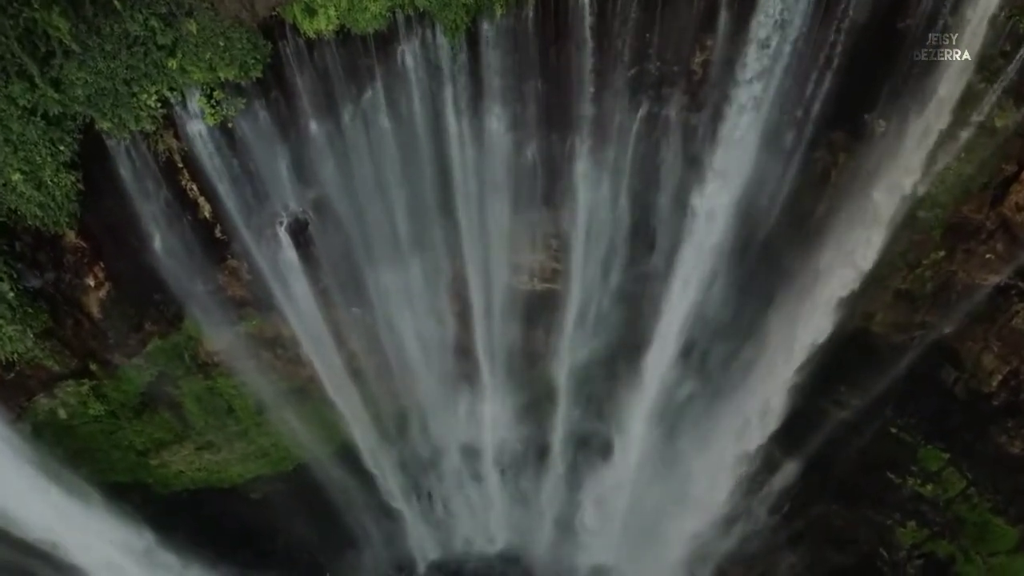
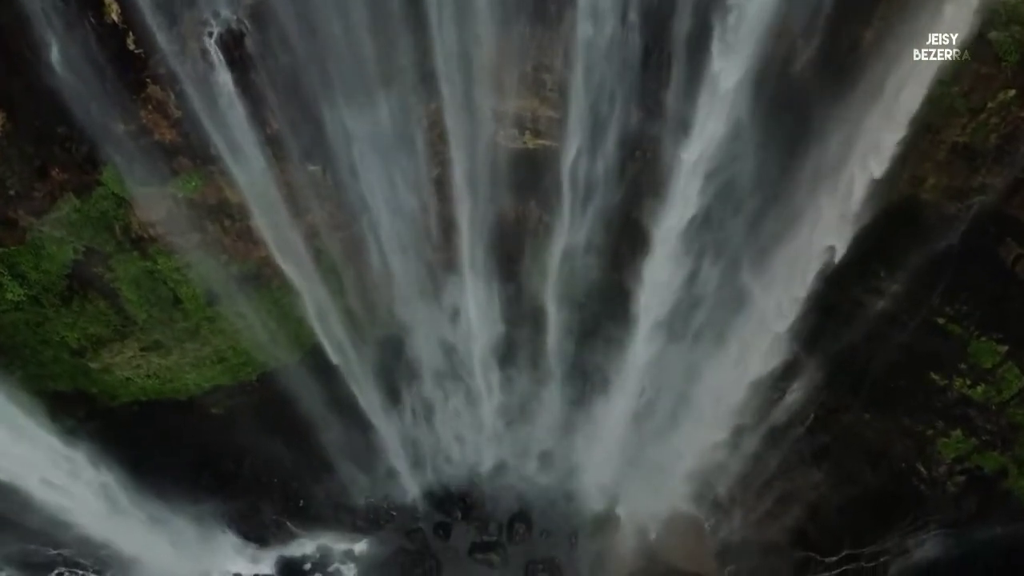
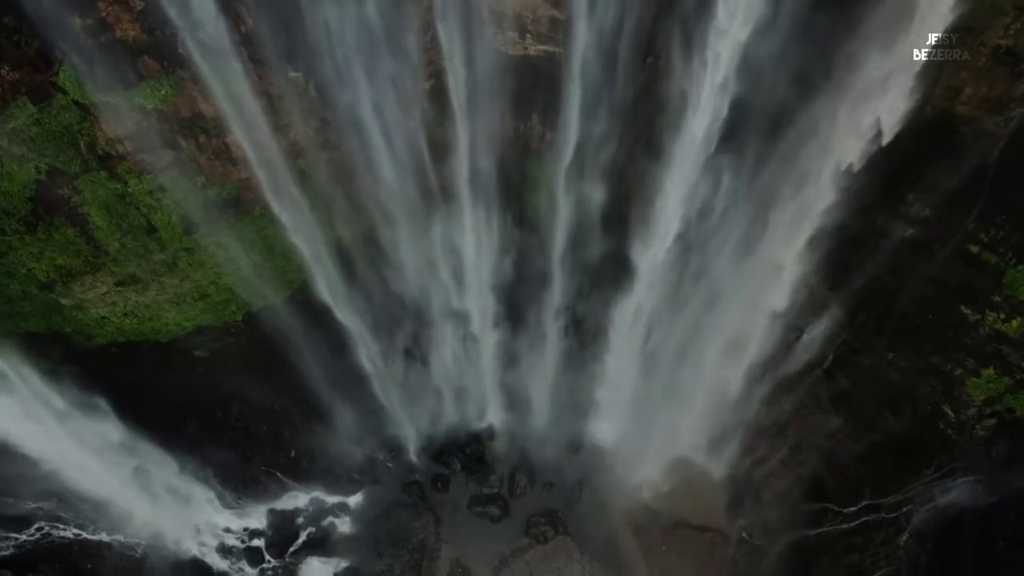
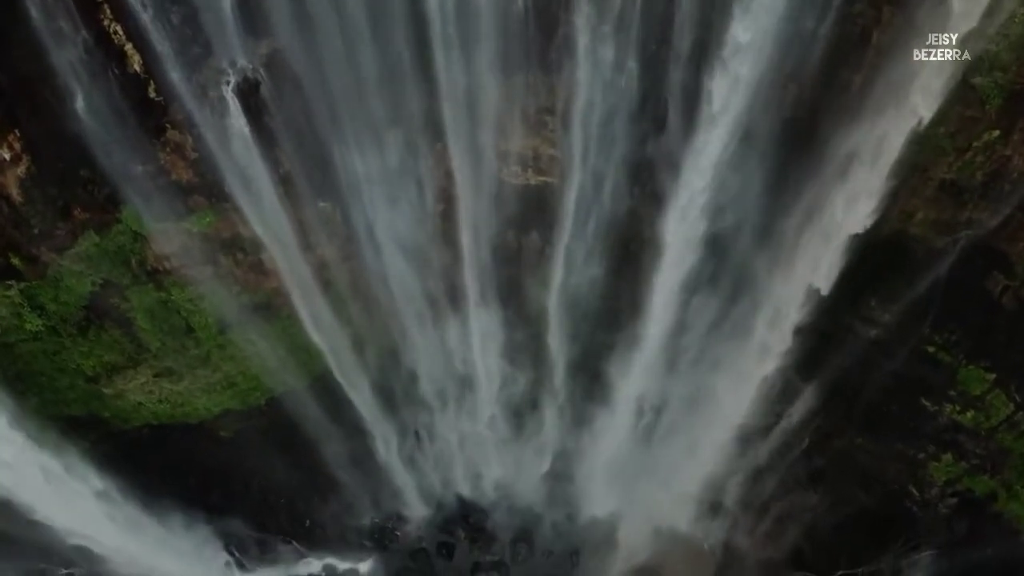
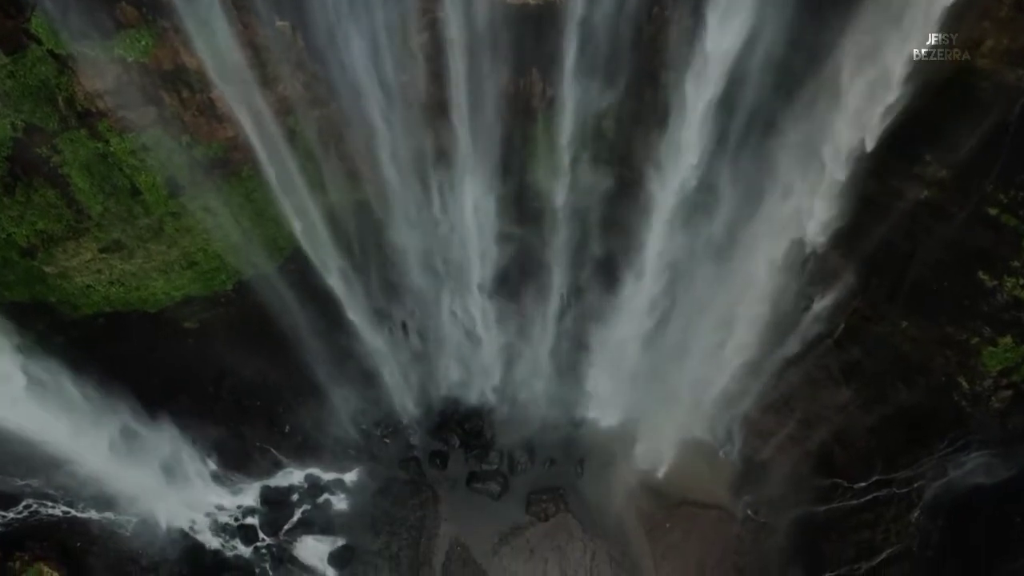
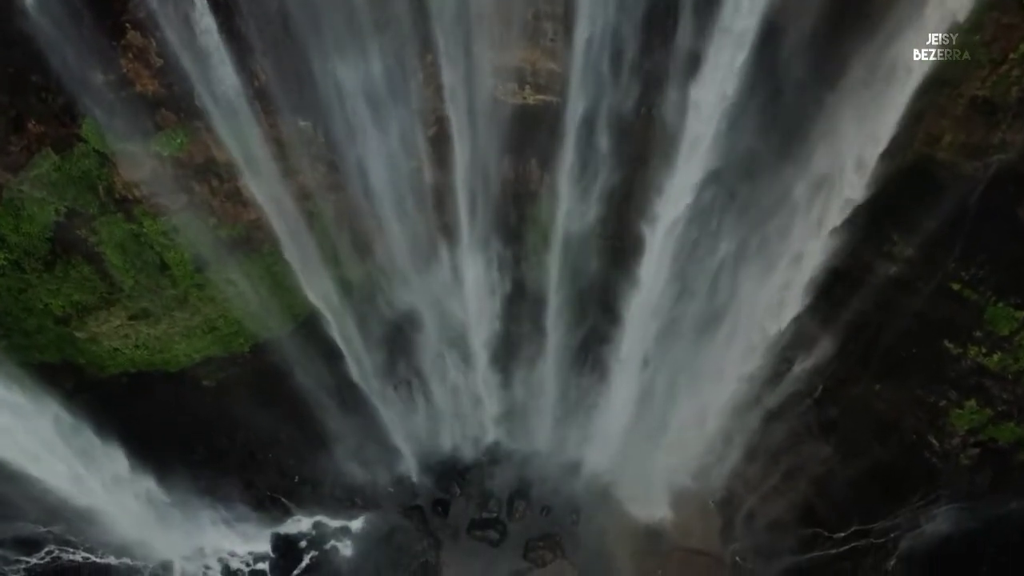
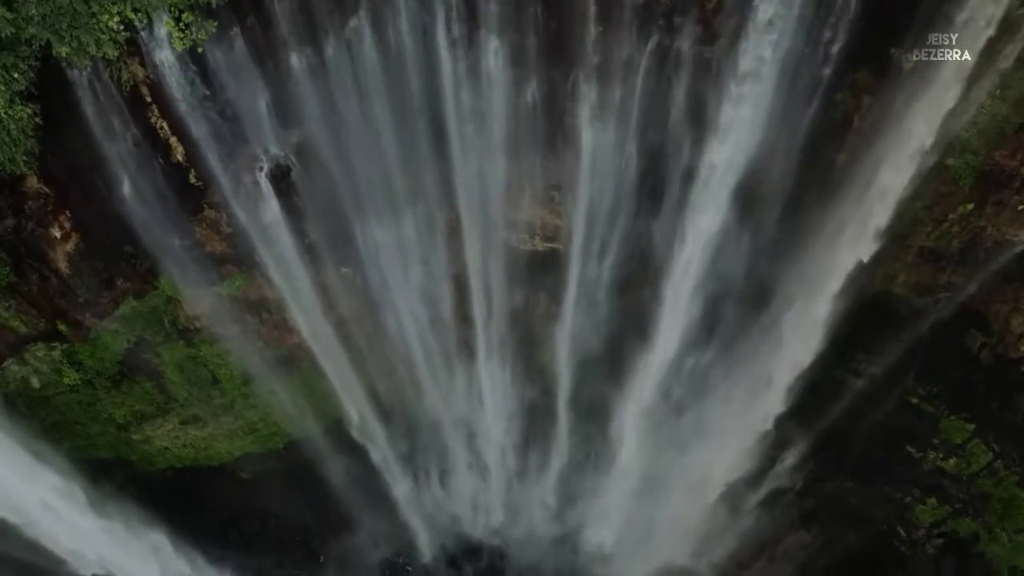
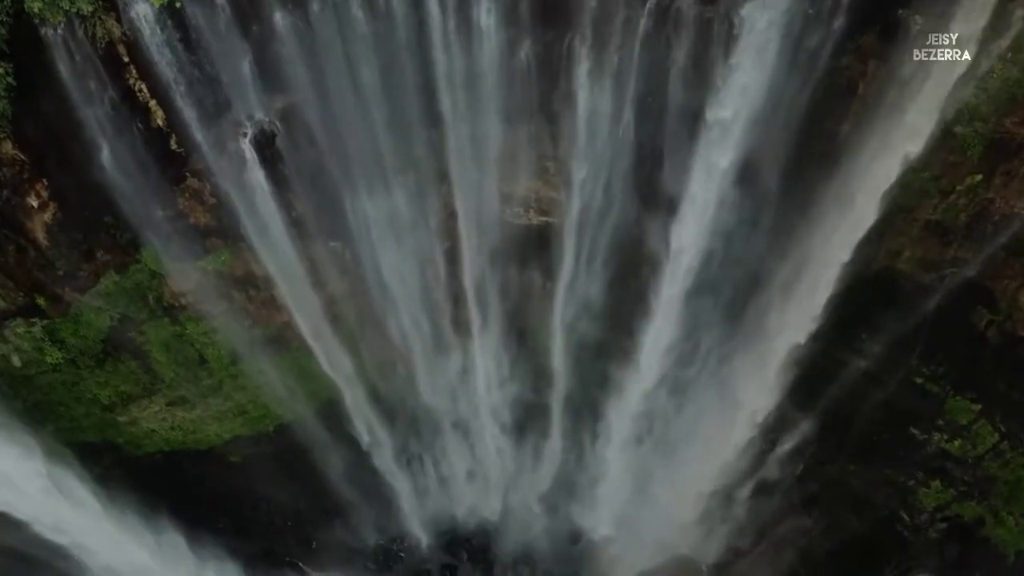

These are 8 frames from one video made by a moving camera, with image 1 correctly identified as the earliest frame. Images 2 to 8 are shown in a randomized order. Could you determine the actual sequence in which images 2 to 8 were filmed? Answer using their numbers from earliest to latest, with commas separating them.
7, 8, 4, 2, 6, 3, 5
